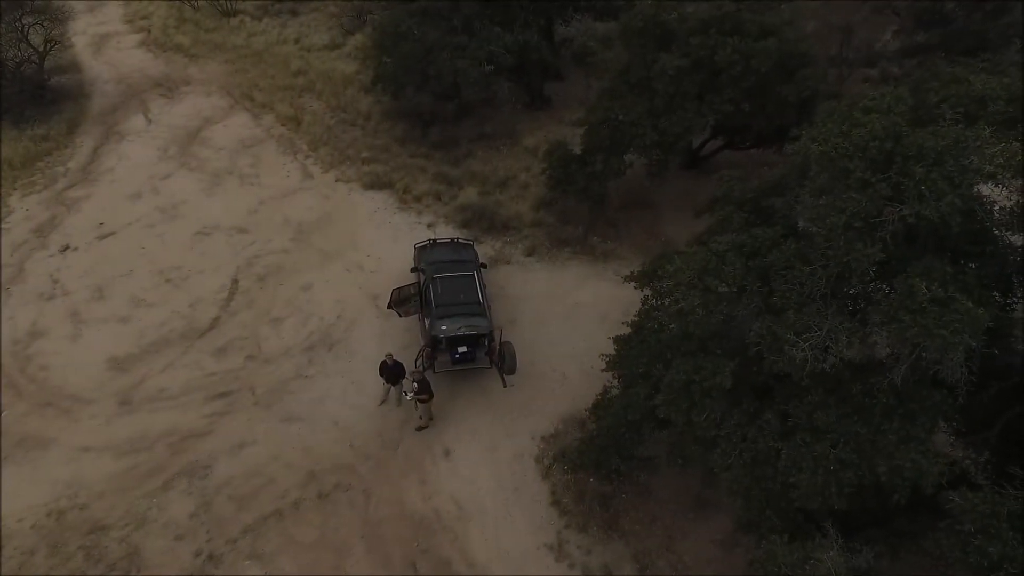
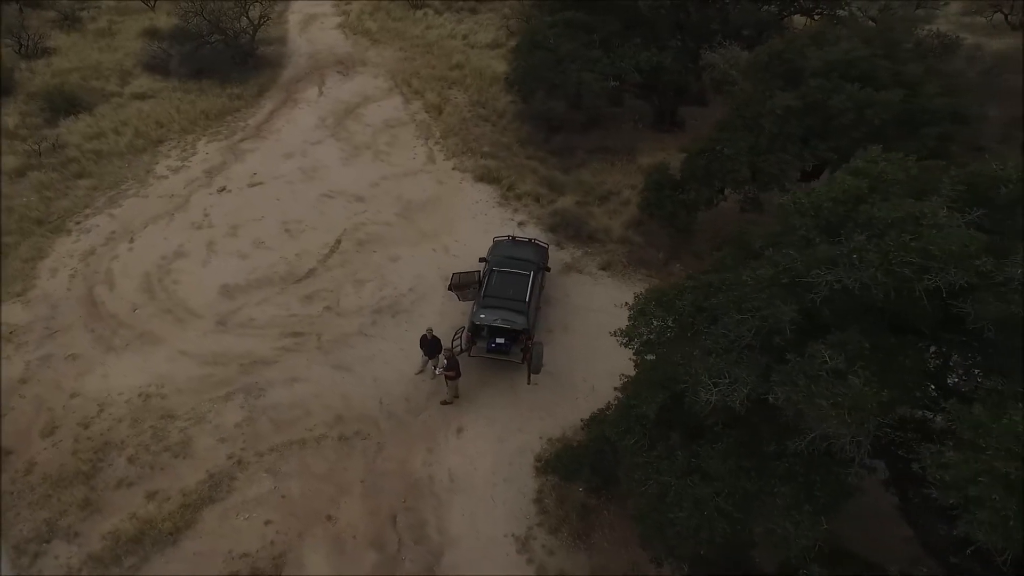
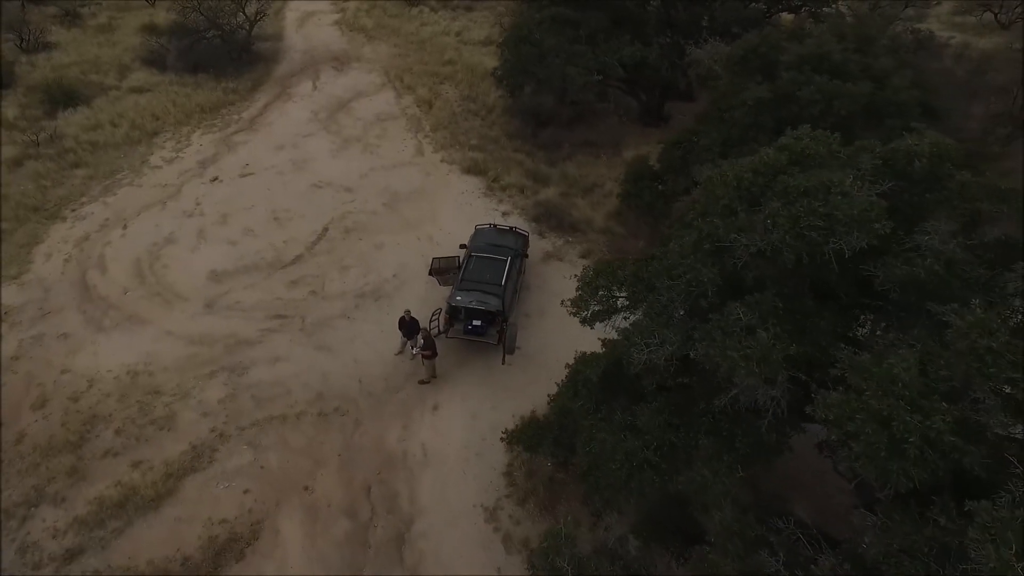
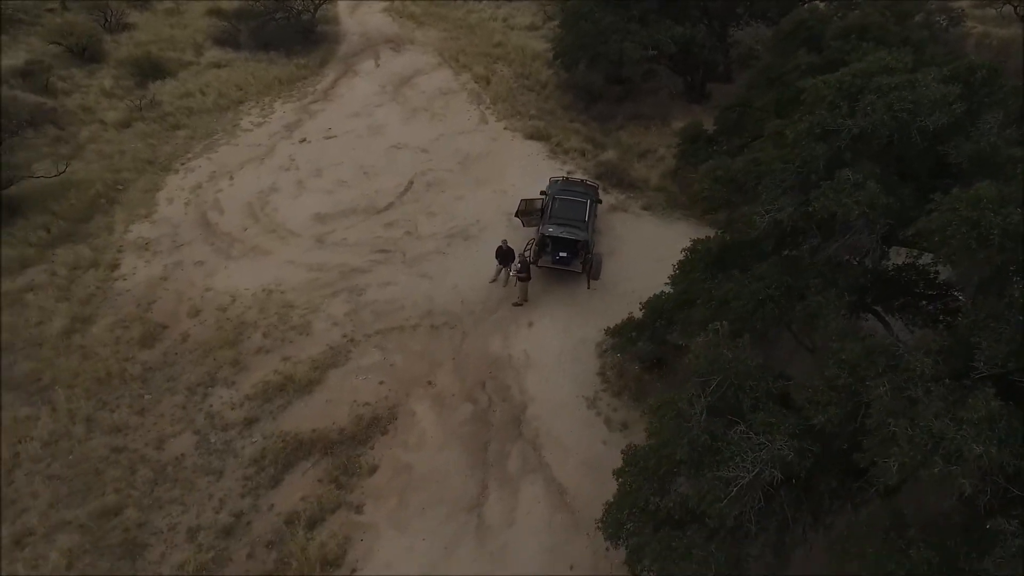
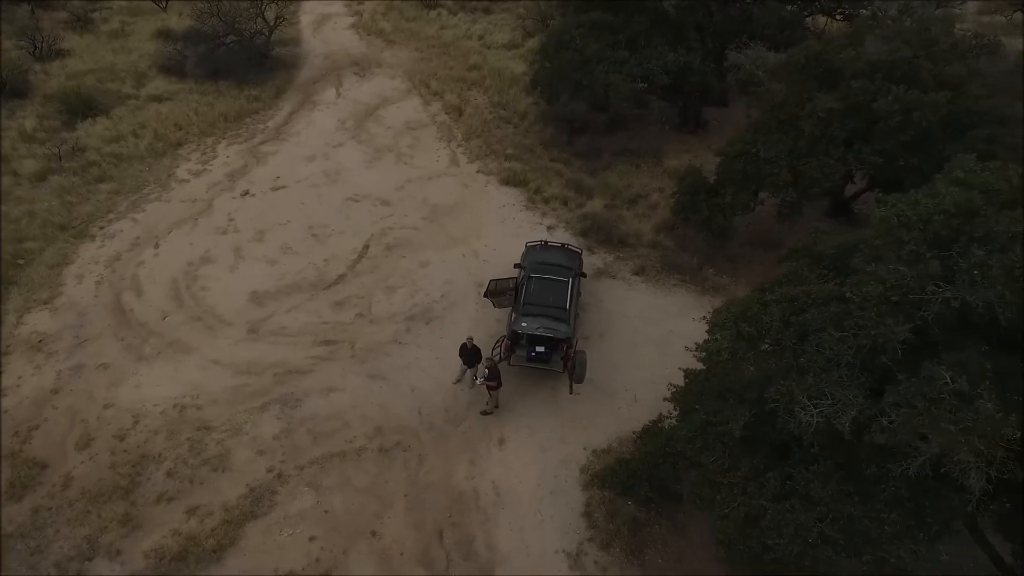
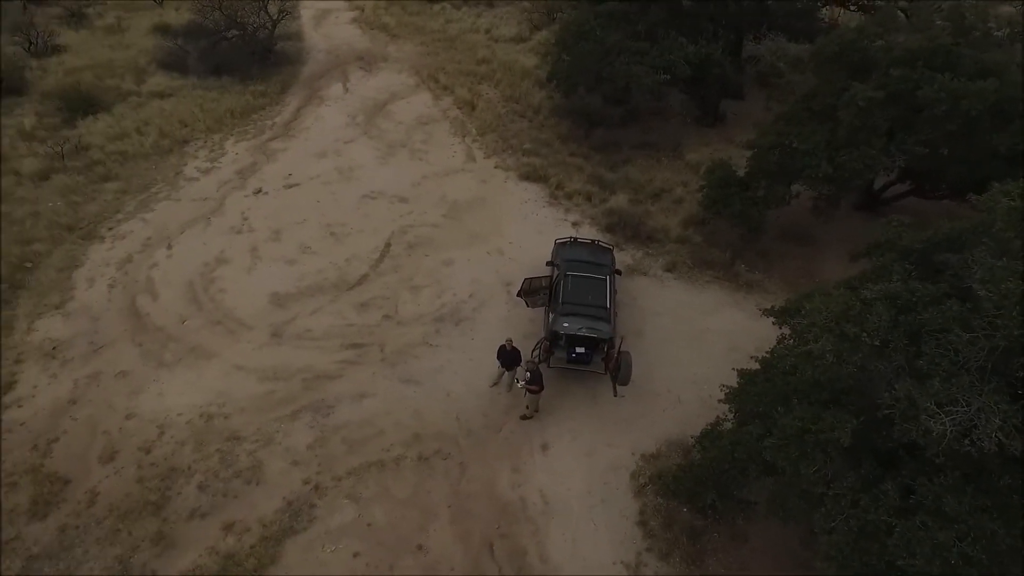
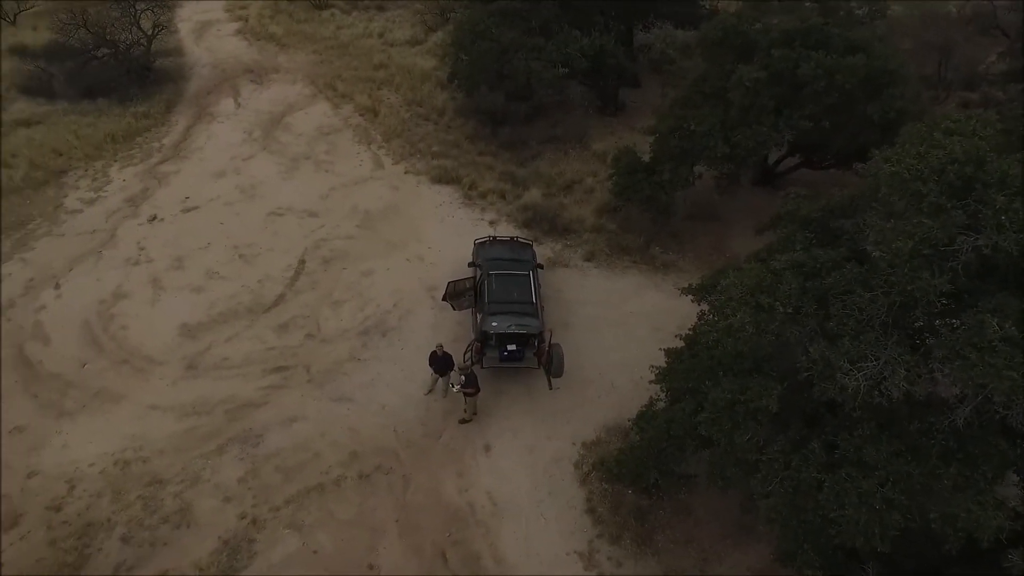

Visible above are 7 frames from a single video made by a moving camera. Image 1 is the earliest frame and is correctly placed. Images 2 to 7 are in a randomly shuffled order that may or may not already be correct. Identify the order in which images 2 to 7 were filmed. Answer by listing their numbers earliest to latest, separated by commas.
7, 6, 5, 2, 3, 4
